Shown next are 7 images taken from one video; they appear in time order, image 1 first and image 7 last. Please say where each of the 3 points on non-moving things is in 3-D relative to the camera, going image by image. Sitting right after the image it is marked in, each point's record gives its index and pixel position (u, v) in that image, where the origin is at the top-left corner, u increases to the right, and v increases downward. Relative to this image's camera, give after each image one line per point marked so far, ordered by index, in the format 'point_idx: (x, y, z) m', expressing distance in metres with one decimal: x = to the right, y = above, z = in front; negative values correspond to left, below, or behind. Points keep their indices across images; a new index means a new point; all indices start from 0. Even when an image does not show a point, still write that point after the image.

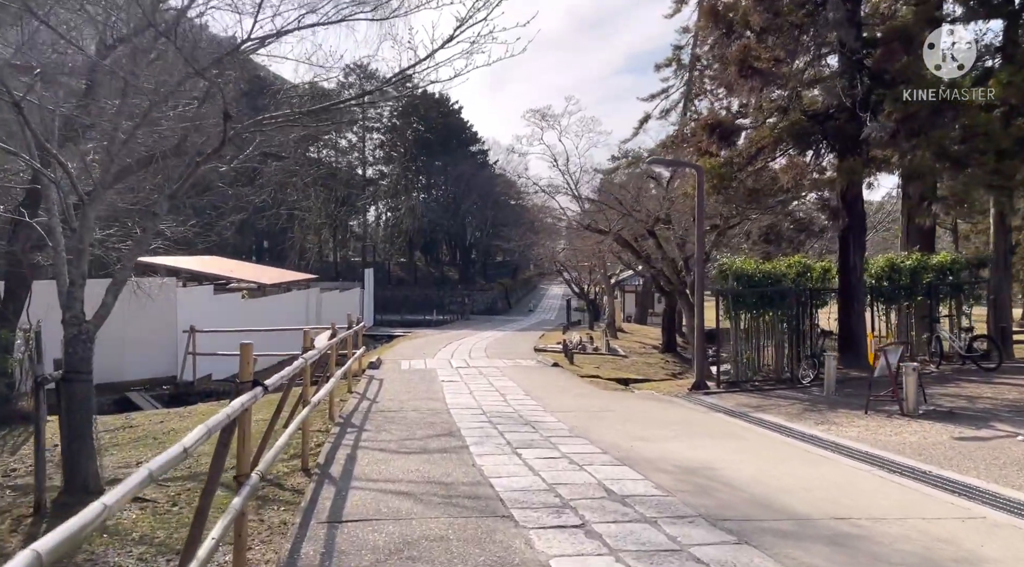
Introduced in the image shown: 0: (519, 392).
0: (+0.1, -1.7, +12.1) m
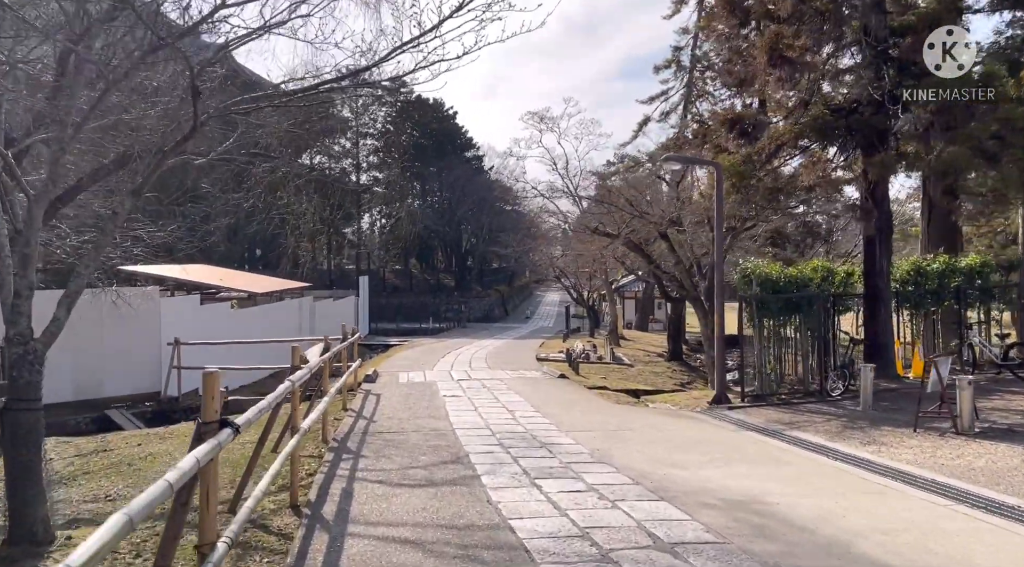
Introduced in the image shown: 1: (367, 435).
0: (+0.2, -1.8, +11.2) m
1: (-1.7, -1.8, +9.0) m
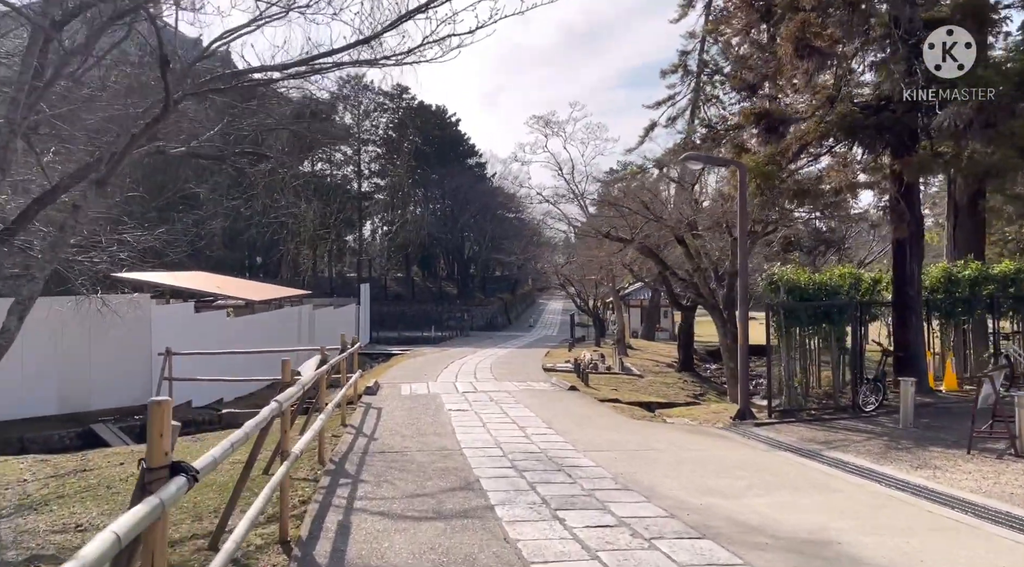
0: (+0.4, -1.9, +10.4) m
1: (-1.6, -1.9, +8.3) m
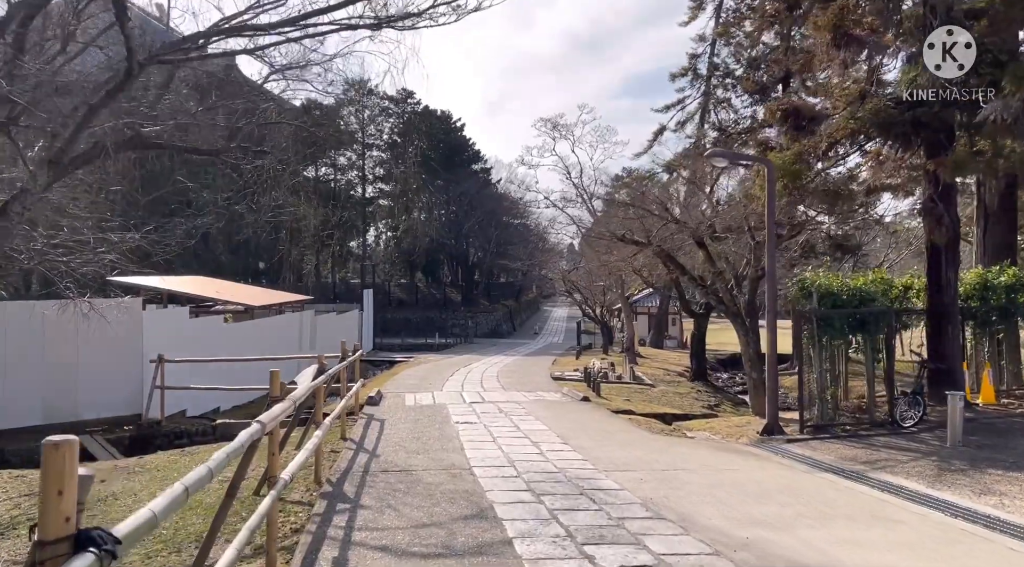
0: (+0.5, -2.0, +9.7) m
1: (-1.4, -1.9, +7.5) m
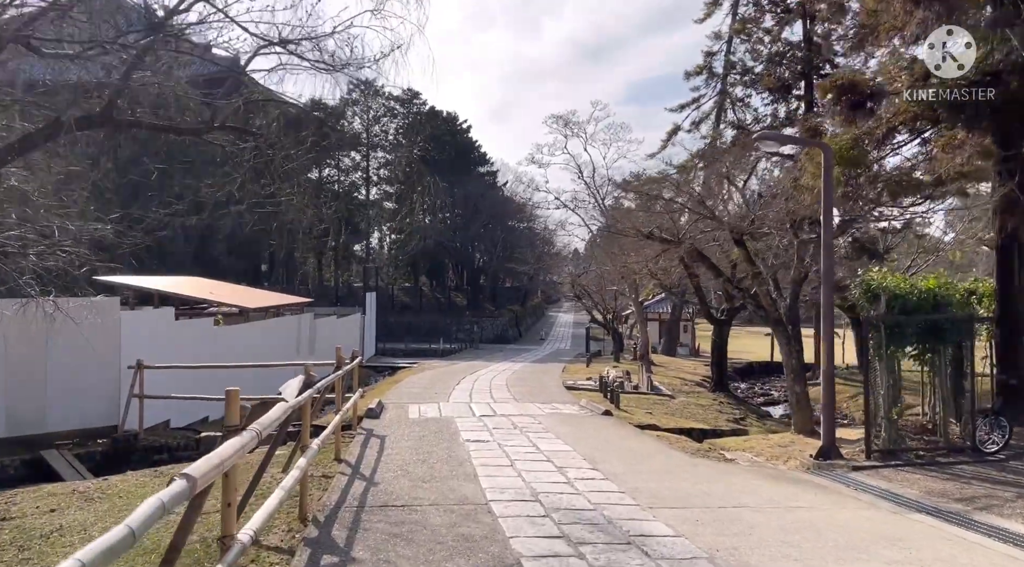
0: (+0.8, -2.0, +8.3) m
1: (-1.2, -1.9, +6.2) m
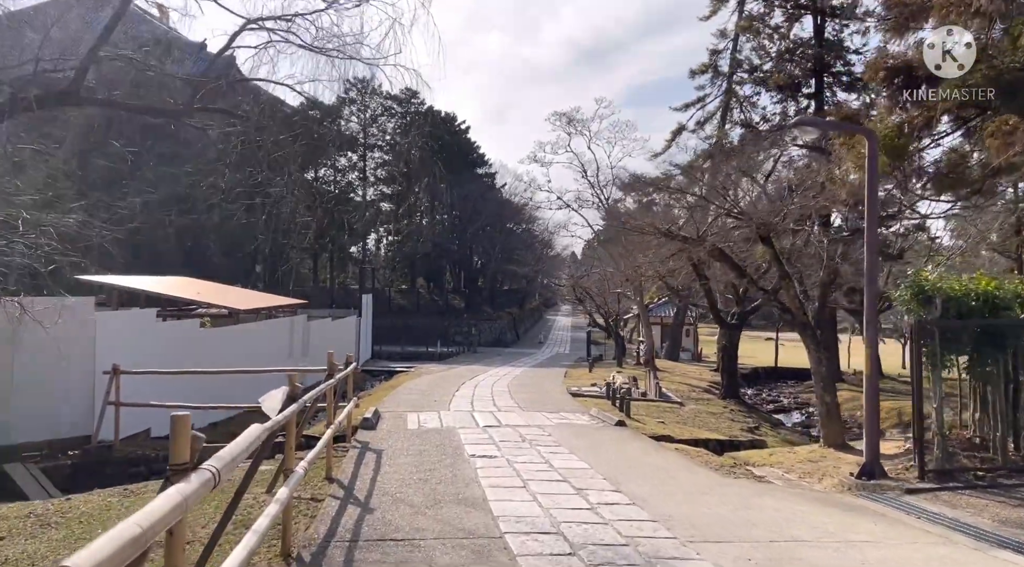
0: (+0.9, -2.0, +7.4) m
1: (-1.1, -1.8, +5.3) m
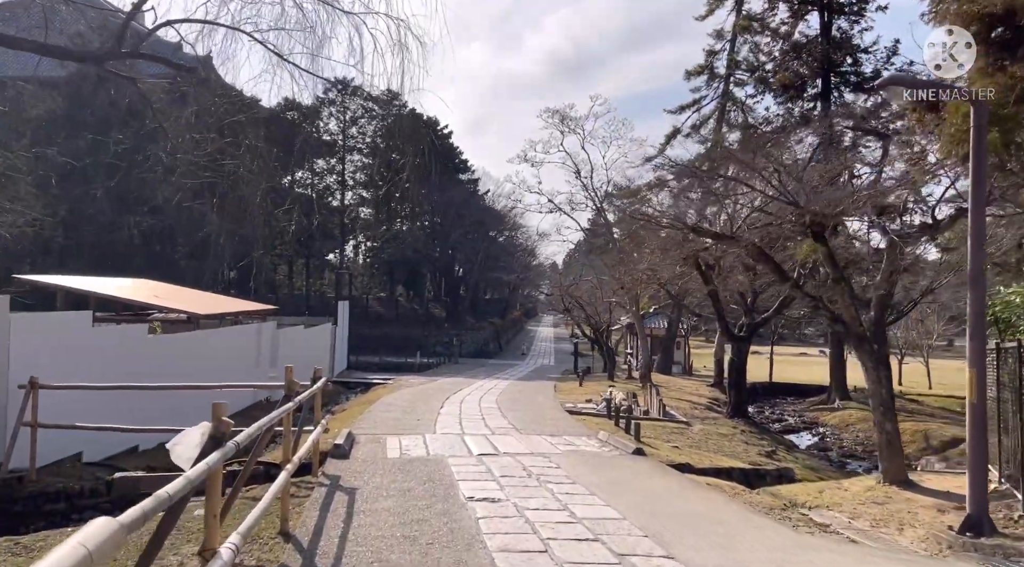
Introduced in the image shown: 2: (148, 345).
0: (+1.0, -1.9, +5.5) m
1: (-0.9, -1.7, +3.4) m
2: (-6.3, -1.1, +13.5) m
